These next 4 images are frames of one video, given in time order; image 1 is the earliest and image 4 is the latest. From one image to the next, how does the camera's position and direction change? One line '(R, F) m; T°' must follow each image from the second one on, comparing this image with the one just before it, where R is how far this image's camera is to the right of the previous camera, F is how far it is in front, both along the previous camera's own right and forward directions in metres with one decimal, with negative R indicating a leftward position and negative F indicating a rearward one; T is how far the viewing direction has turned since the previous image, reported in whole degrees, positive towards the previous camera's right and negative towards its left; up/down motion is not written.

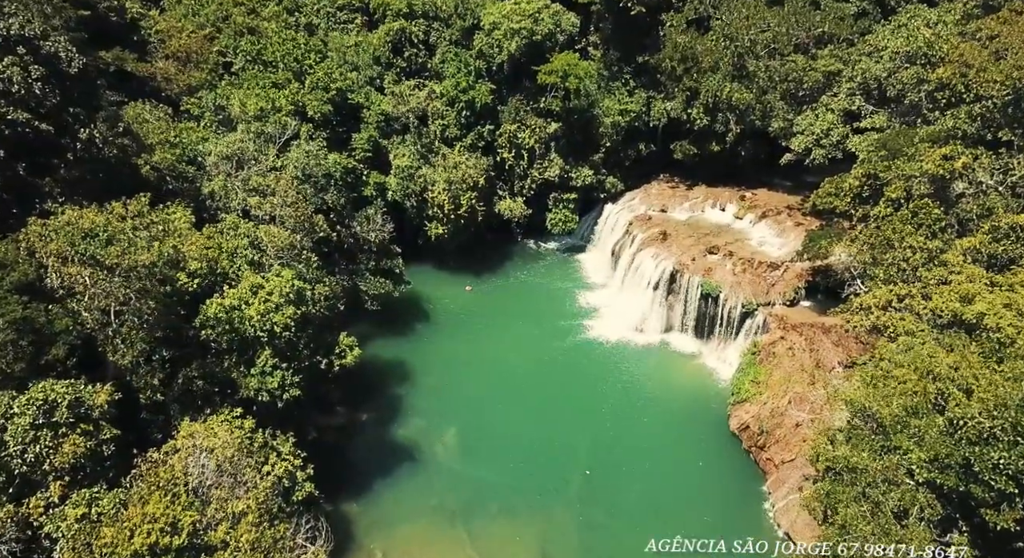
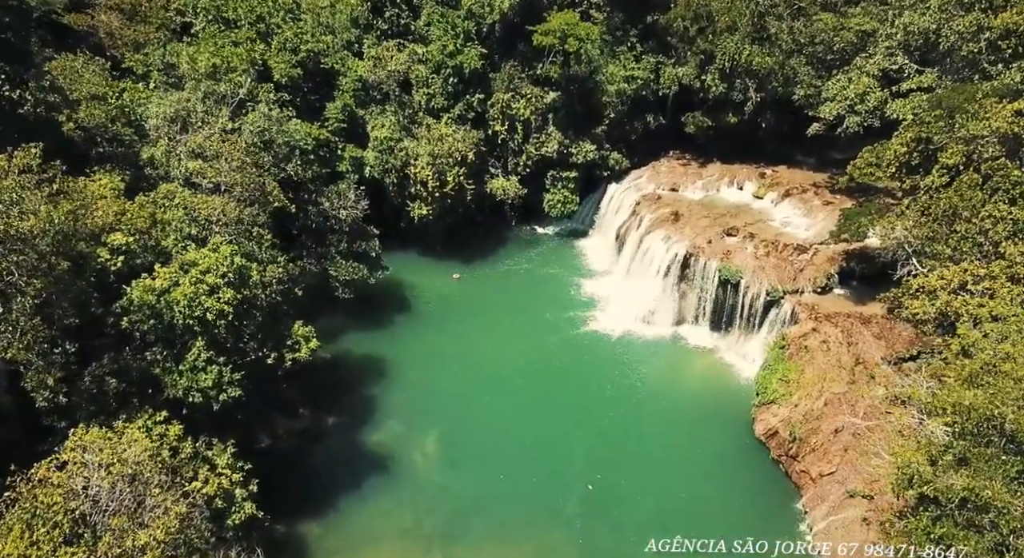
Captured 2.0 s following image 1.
(+0.4, +5.3) m; 0°
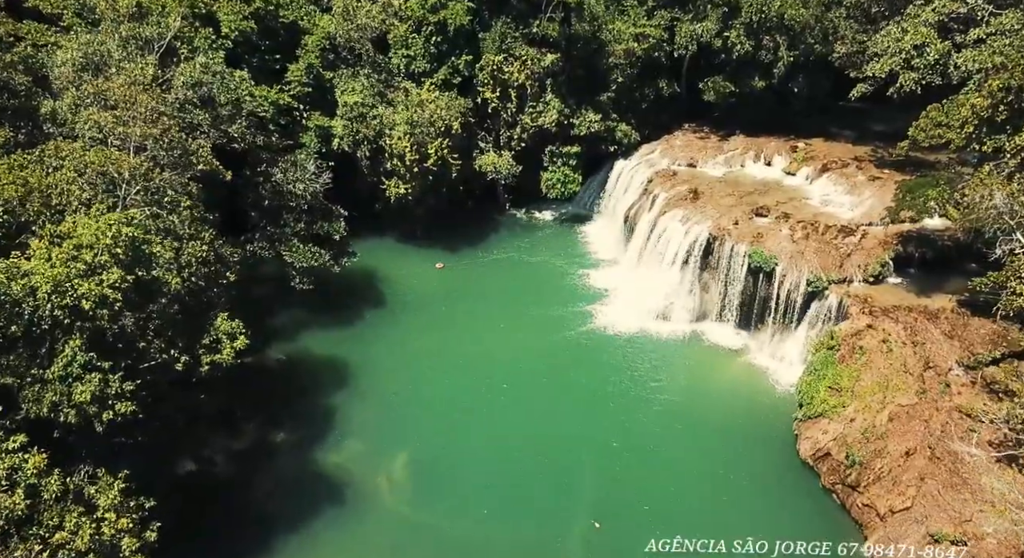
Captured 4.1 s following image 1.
(+0.5, +6.2) m; 0°
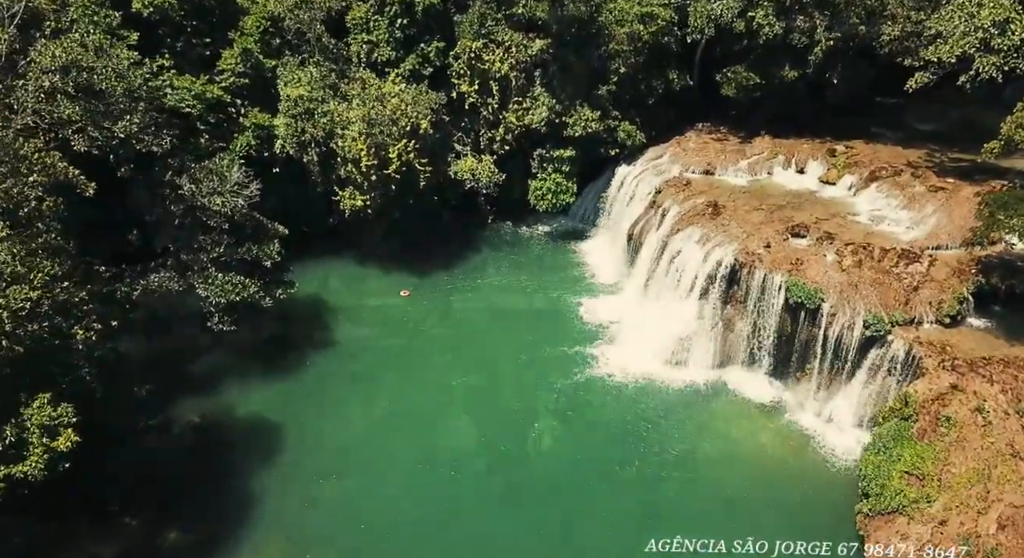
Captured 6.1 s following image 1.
(+0.8, +6.8) m; 0°
